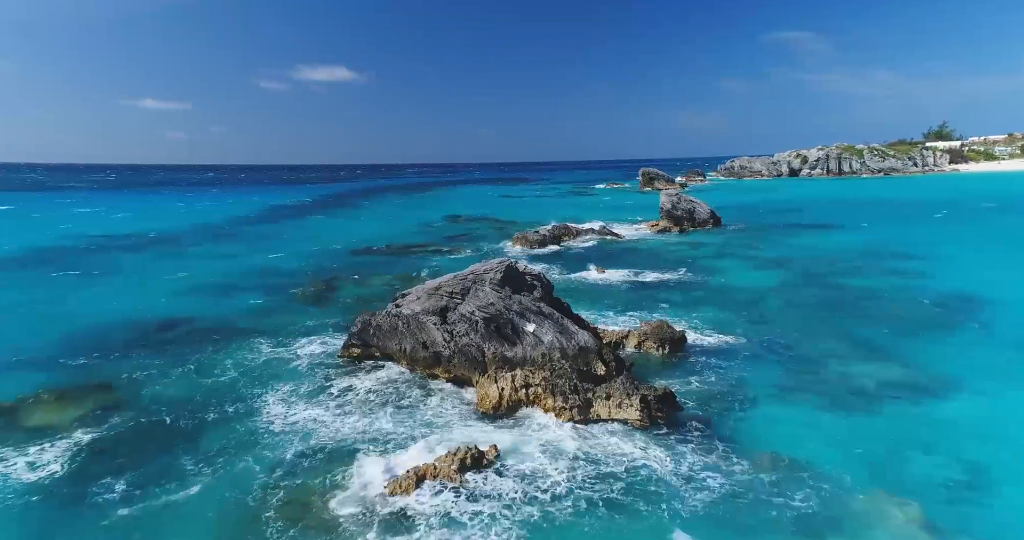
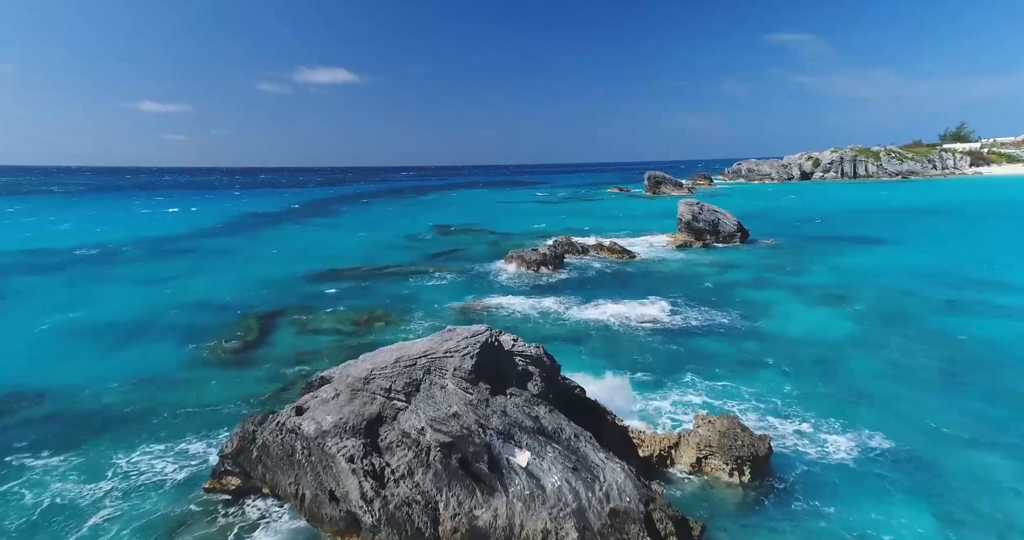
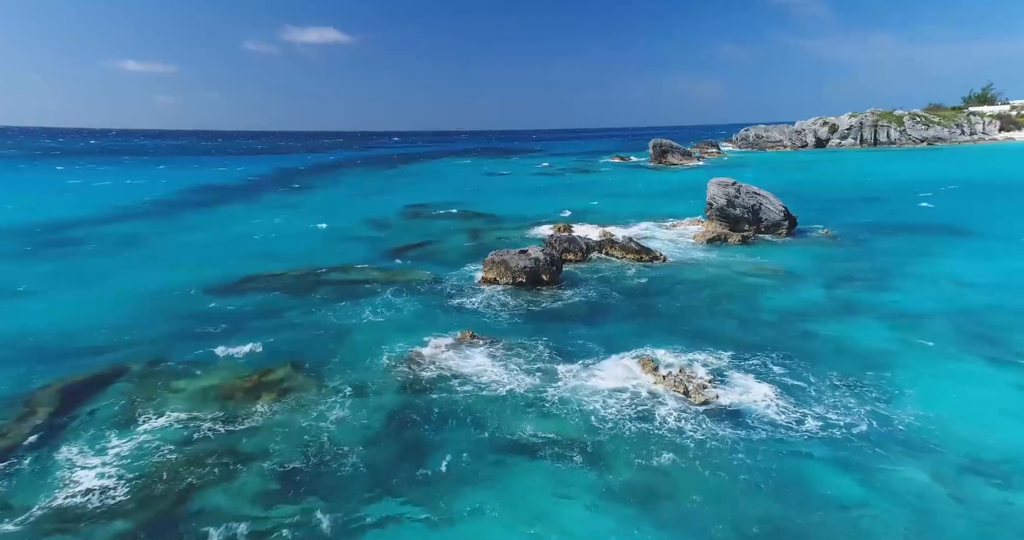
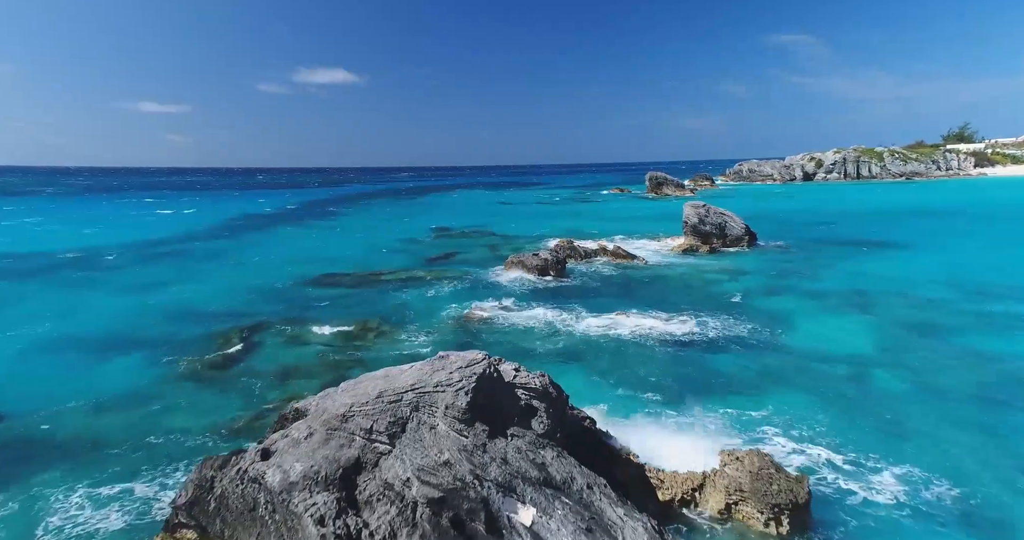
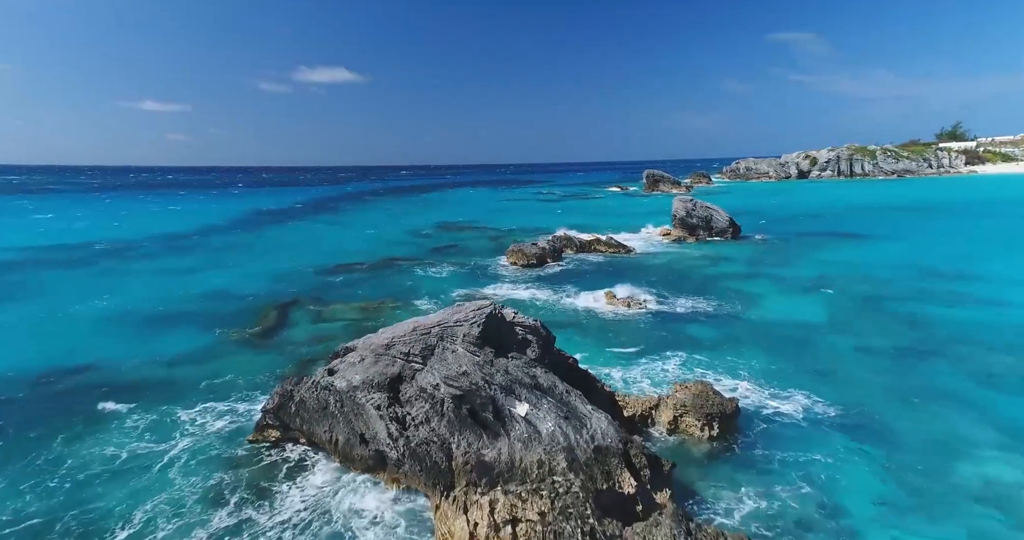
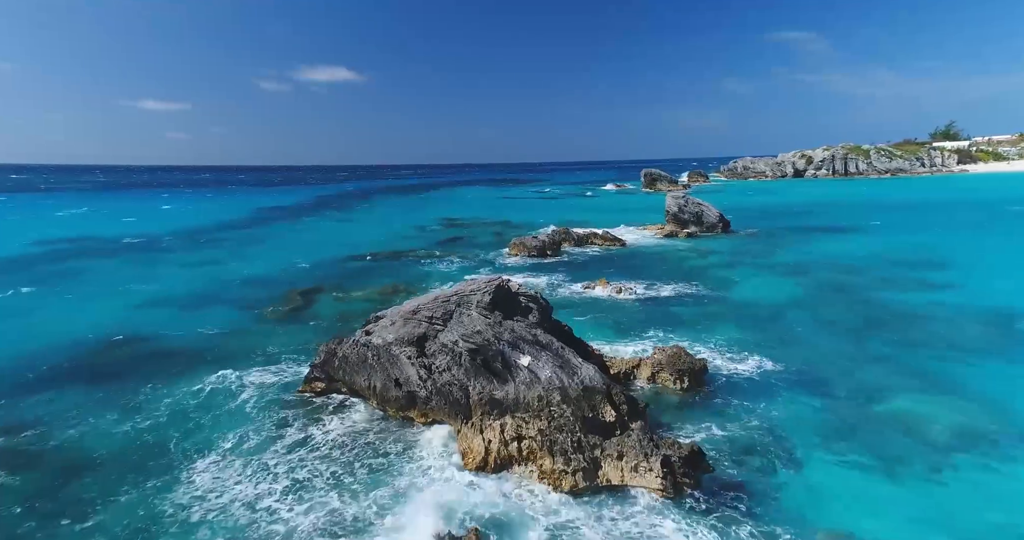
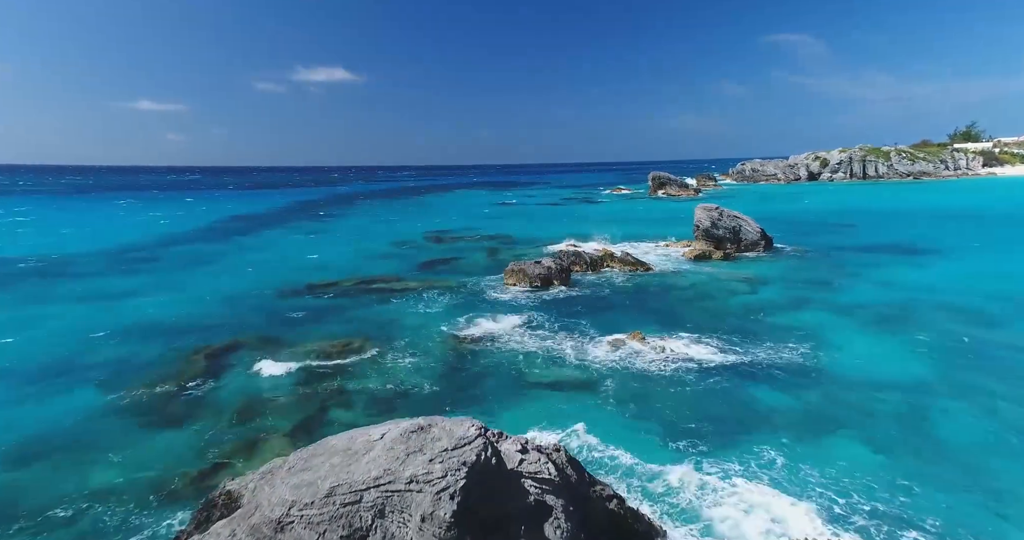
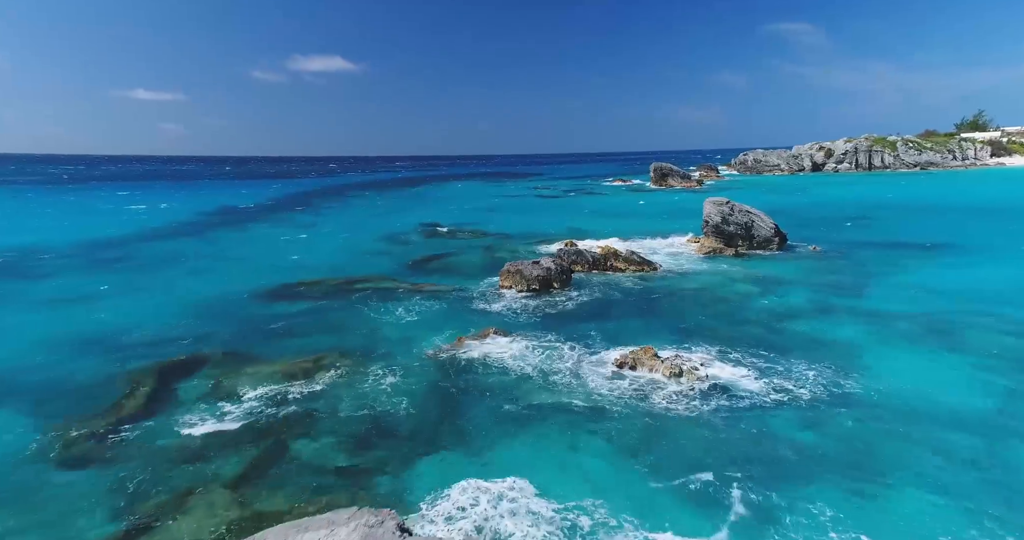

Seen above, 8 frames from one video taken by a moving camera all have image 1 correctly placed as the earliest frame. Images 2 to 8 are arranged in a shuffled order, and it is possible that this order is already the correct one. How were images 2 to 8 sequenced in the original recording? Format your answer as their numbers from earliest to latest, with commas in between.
6, 5, 2, 4, 7, 8, 3
